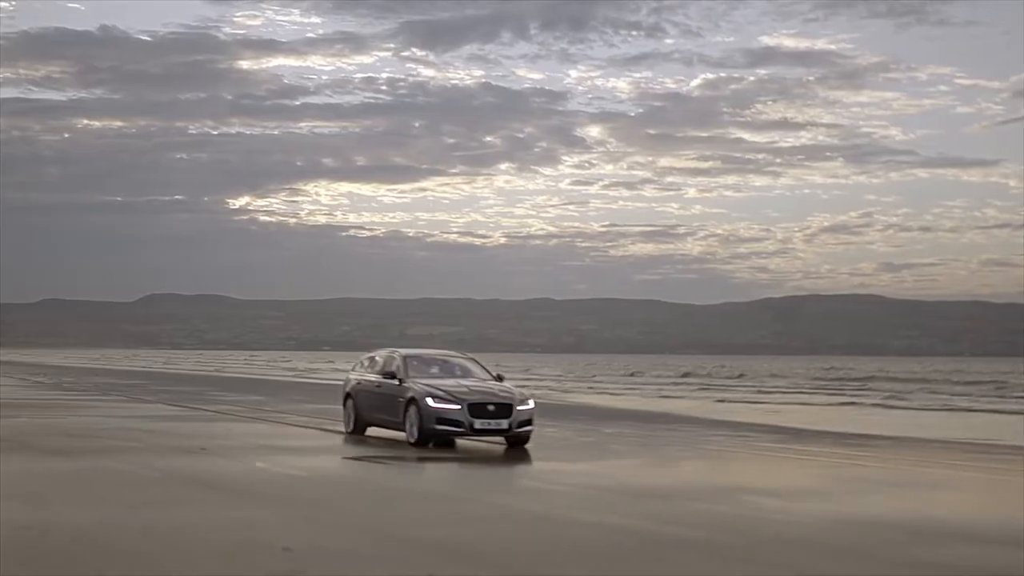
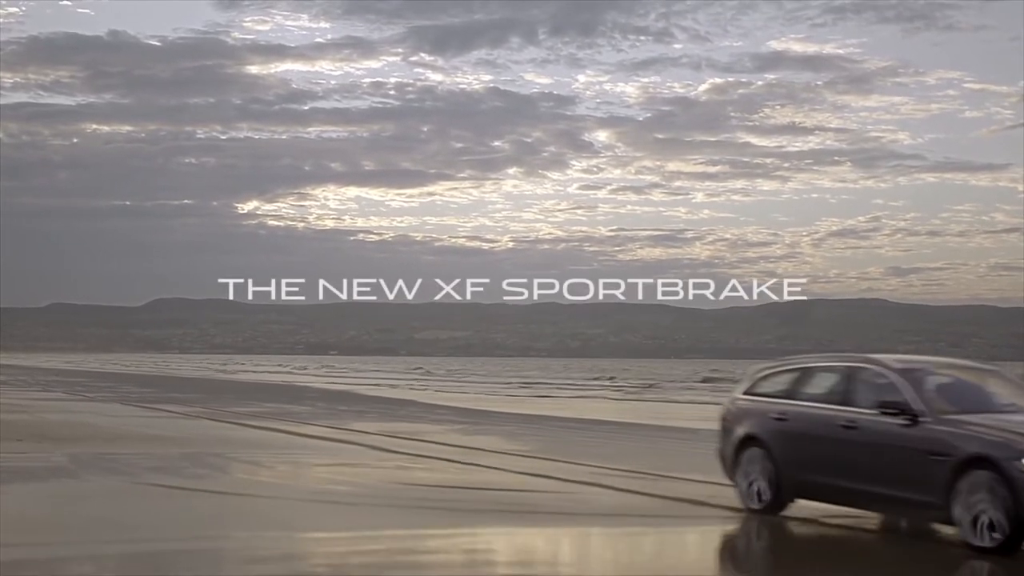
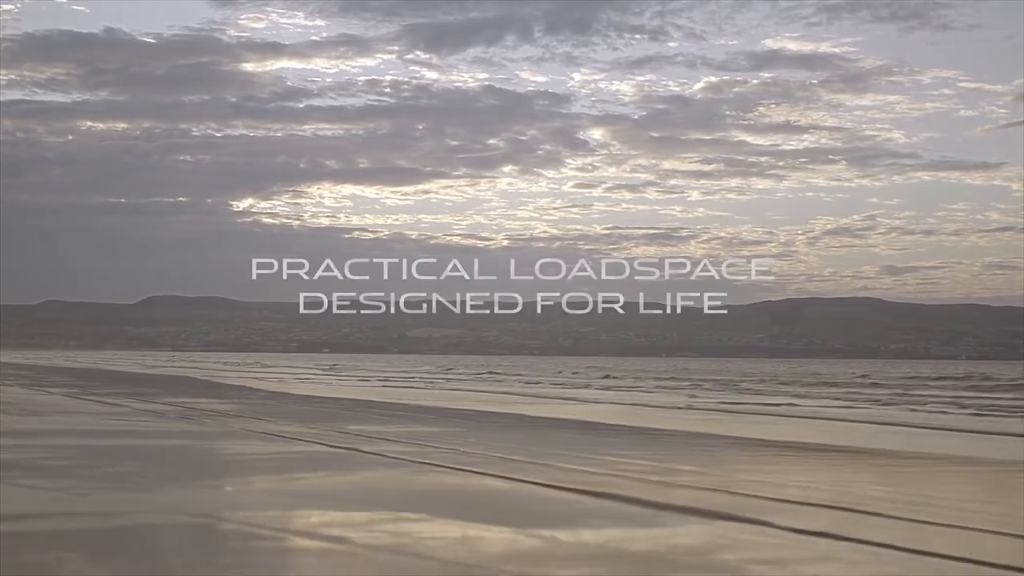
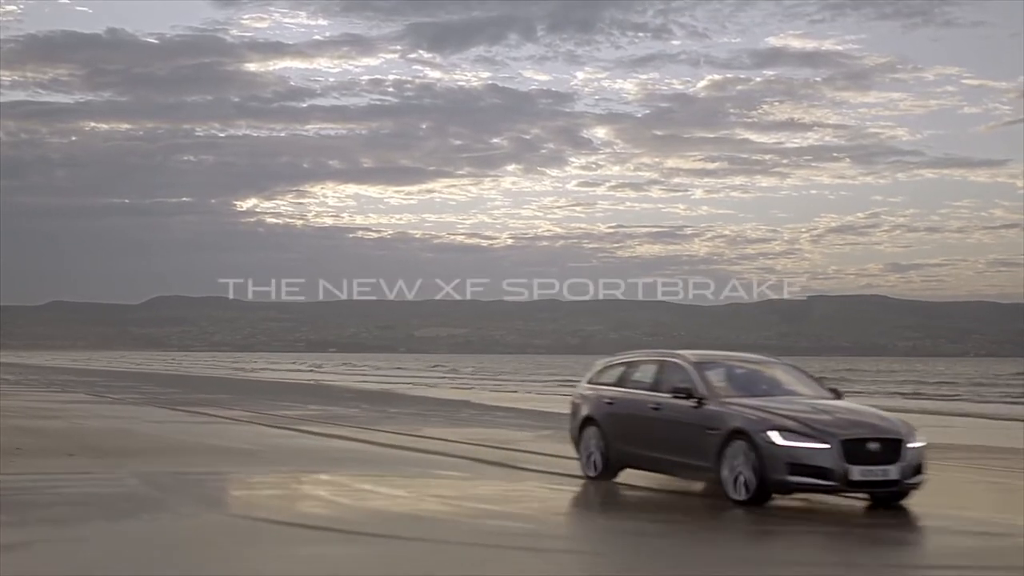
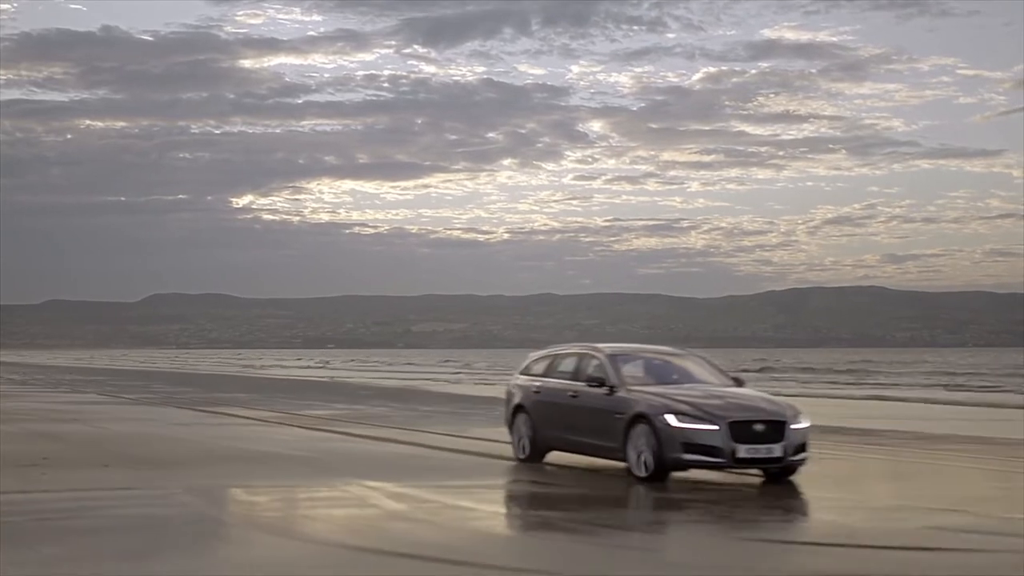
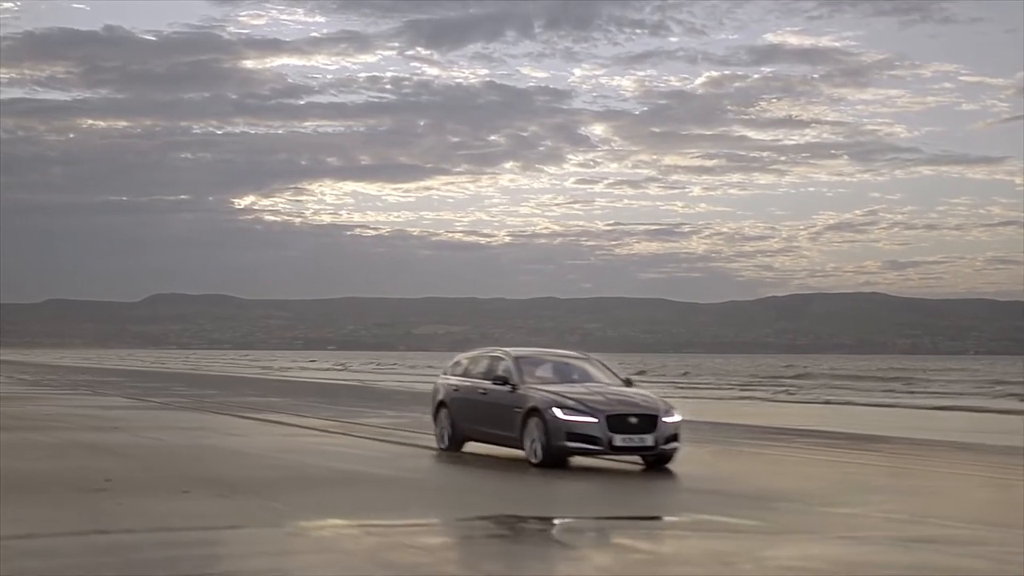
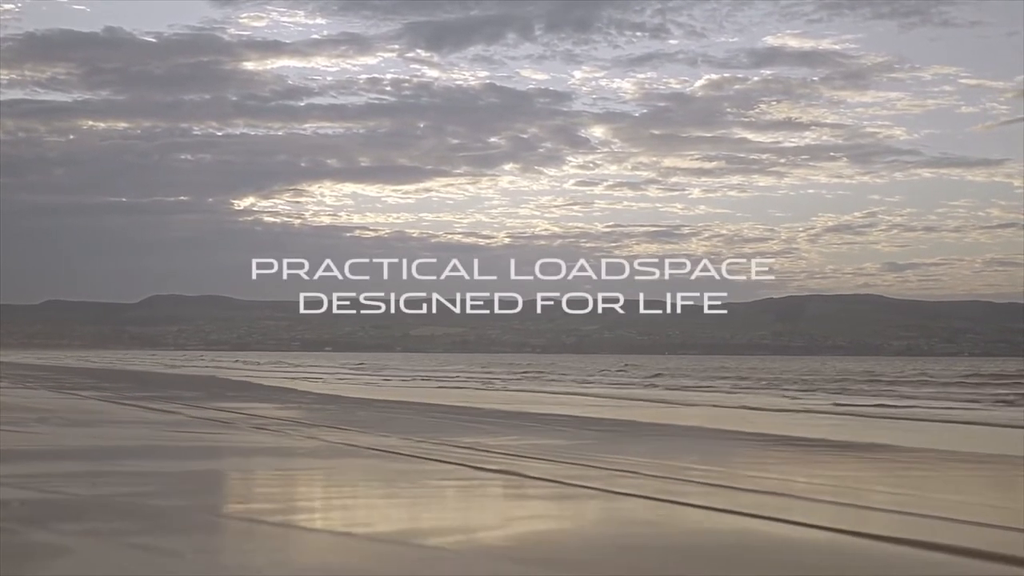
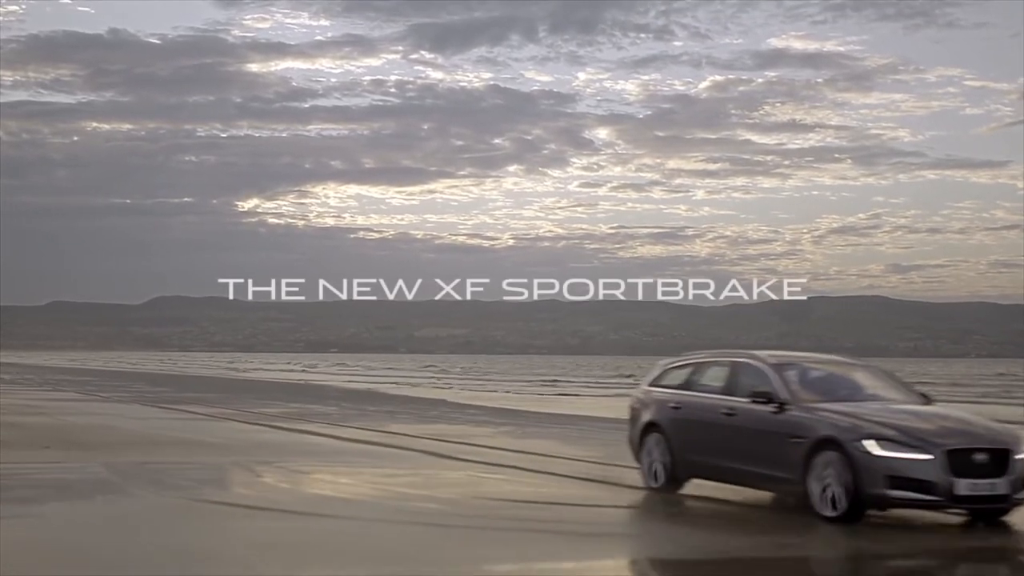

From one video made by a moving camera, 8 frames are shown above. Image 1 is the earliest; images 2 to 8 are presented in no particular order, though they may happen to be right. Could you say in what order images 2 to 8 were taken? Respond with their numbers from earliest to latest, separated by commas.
6, 5, 4, 8, 2, 7, 3
